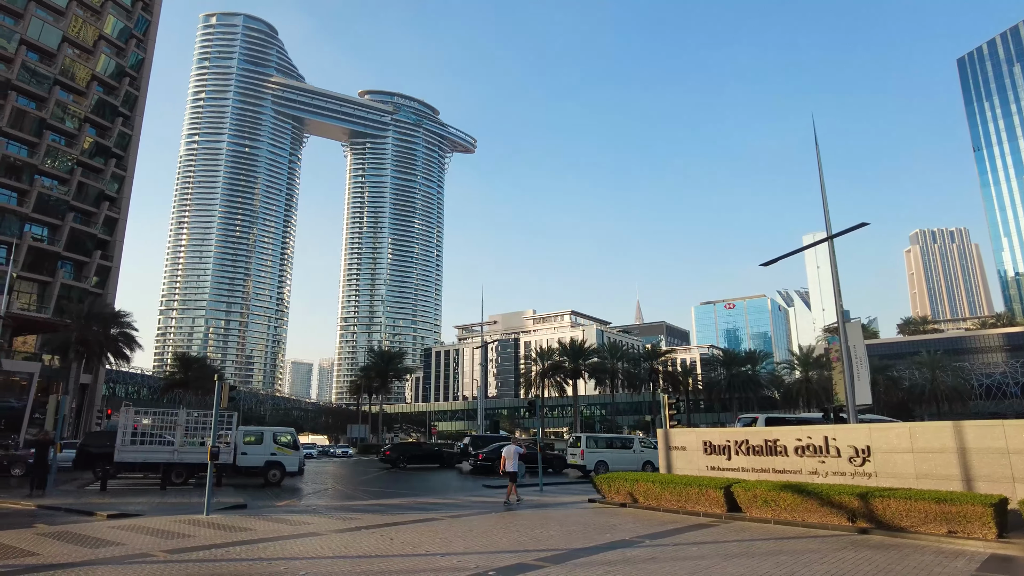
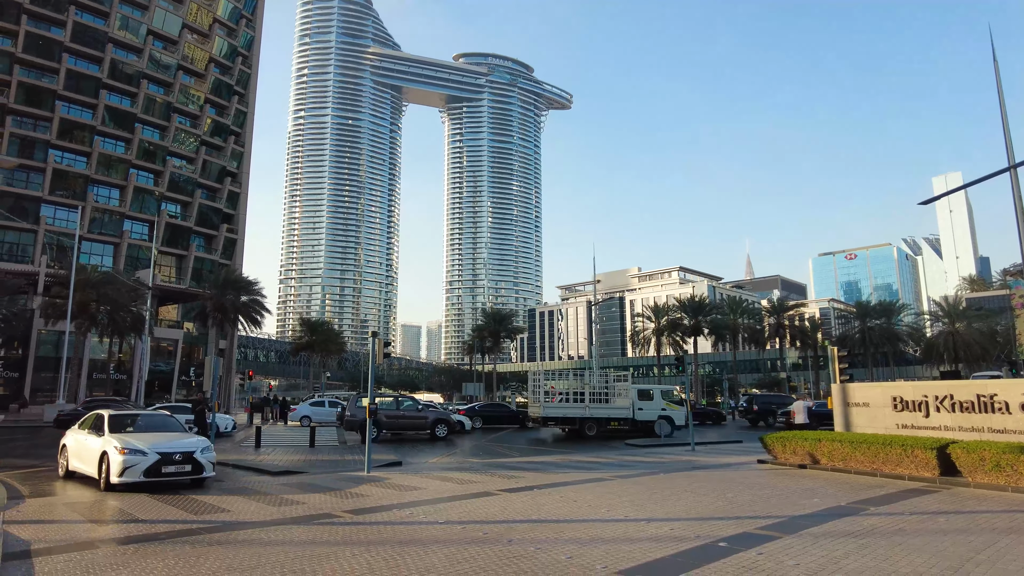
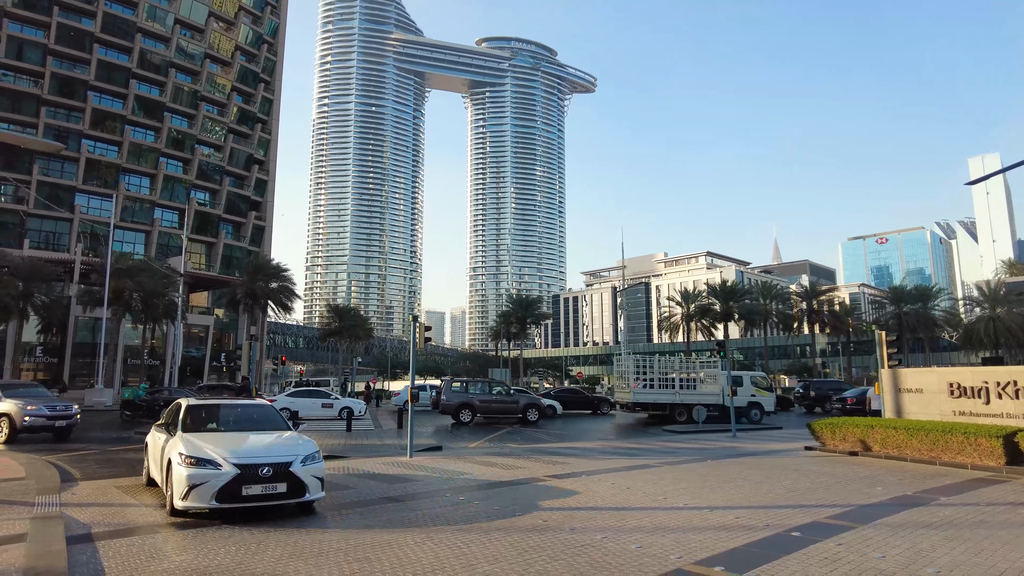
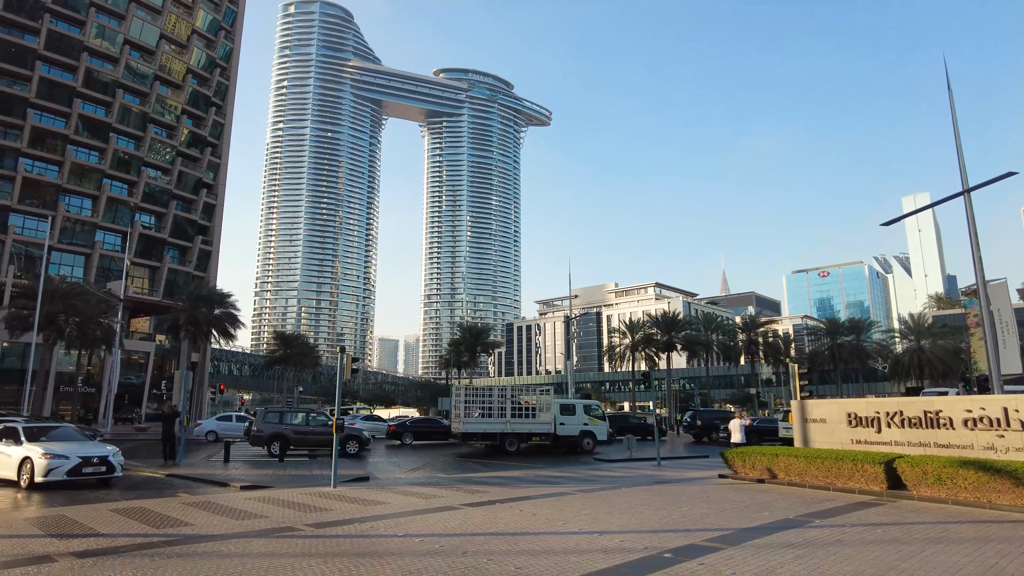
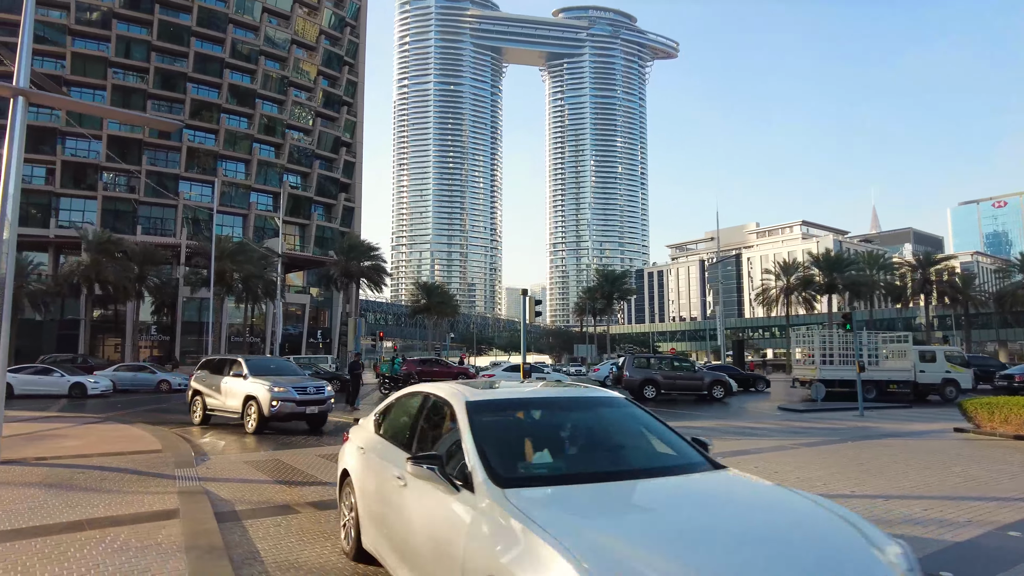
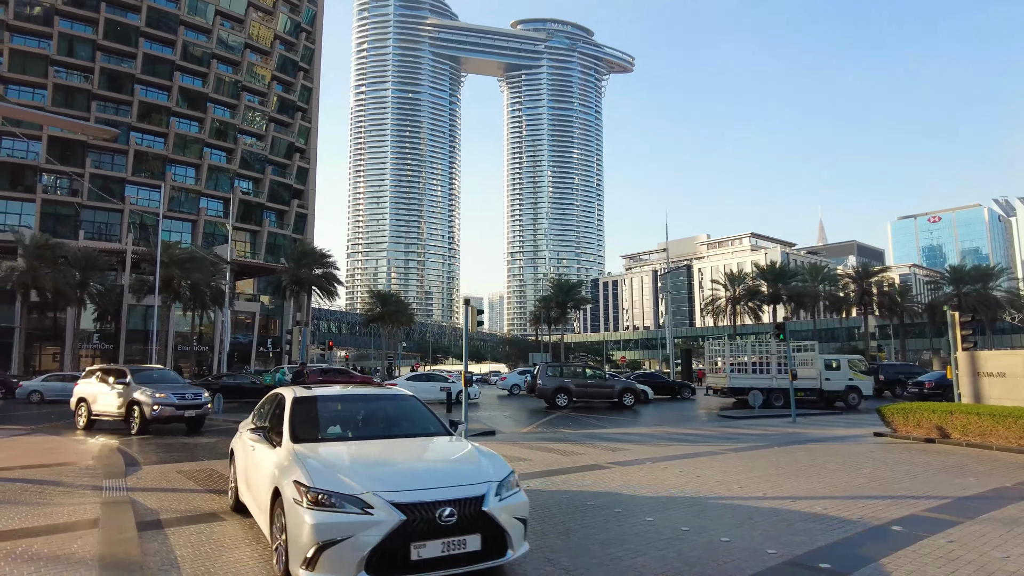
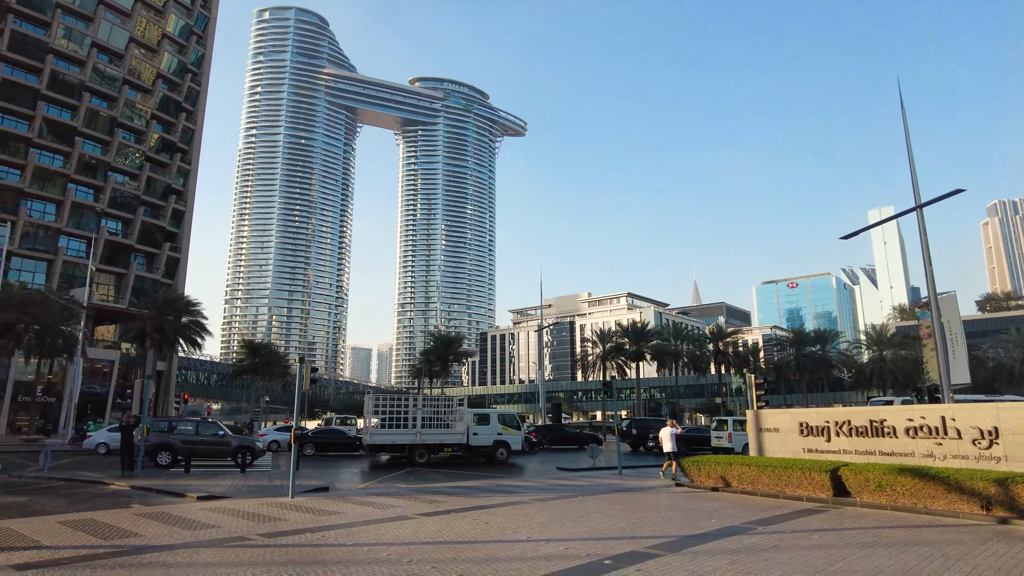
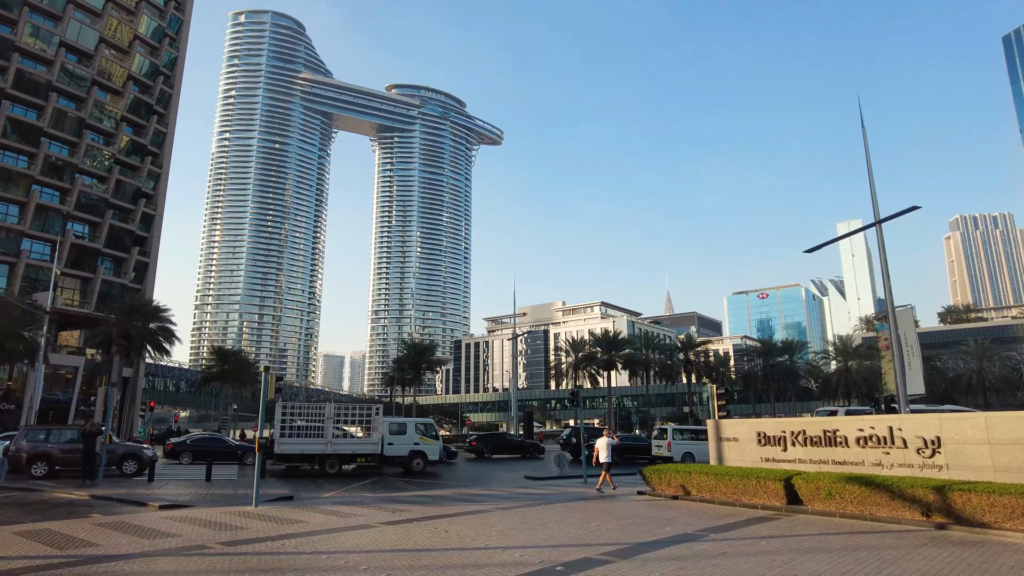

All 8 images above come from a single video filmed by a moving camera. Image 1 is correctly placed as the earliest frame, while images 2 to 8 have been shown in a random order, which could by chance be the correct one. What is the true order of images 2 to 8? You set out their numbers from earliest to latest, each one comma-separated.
8, 7, 4, 2, 3, 6, 5
